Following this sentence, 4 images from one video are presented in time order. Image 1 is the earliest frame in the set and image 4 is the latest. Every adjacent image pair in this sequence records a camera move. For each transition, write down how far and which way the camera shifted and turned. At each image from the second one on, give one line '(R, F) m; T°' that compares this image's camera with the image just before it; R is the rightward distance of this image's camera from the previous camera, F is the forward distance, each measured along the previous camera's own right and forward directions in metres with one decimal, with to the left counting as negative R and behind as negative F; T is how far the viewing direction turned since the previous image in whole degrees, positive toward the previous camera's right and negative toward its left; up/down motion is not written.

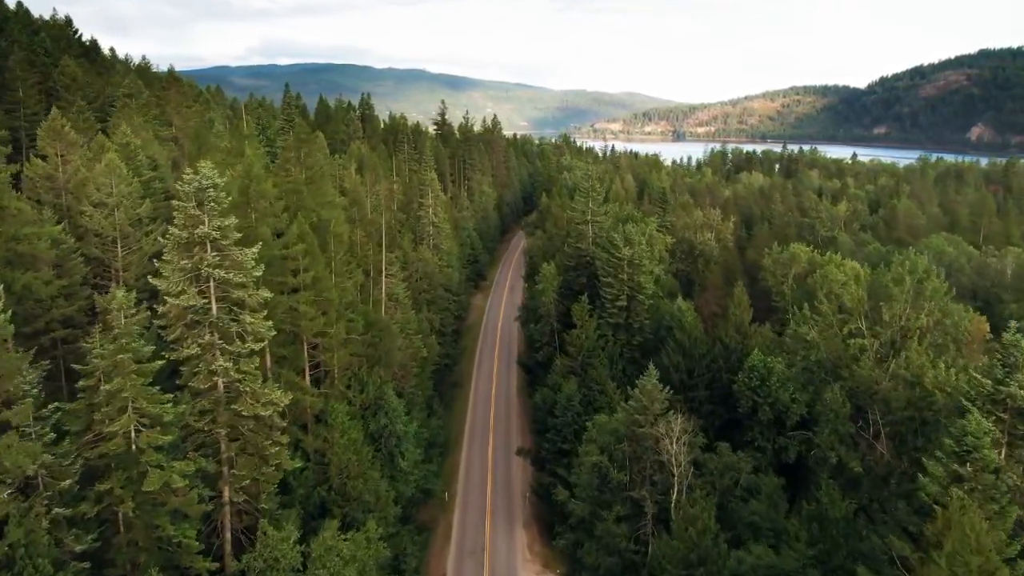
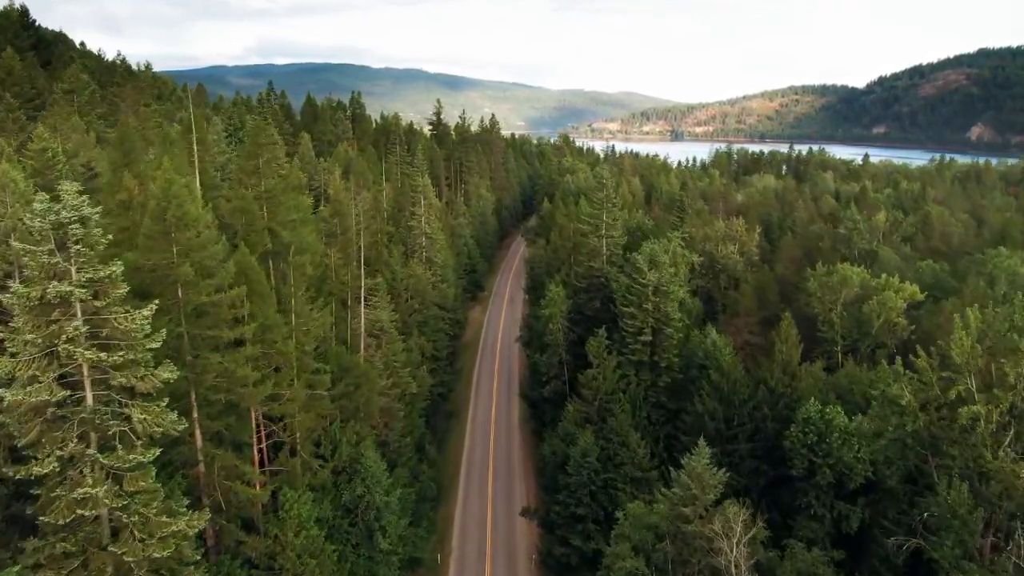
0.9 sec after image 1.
(-0.4, +8.3) m; 0°
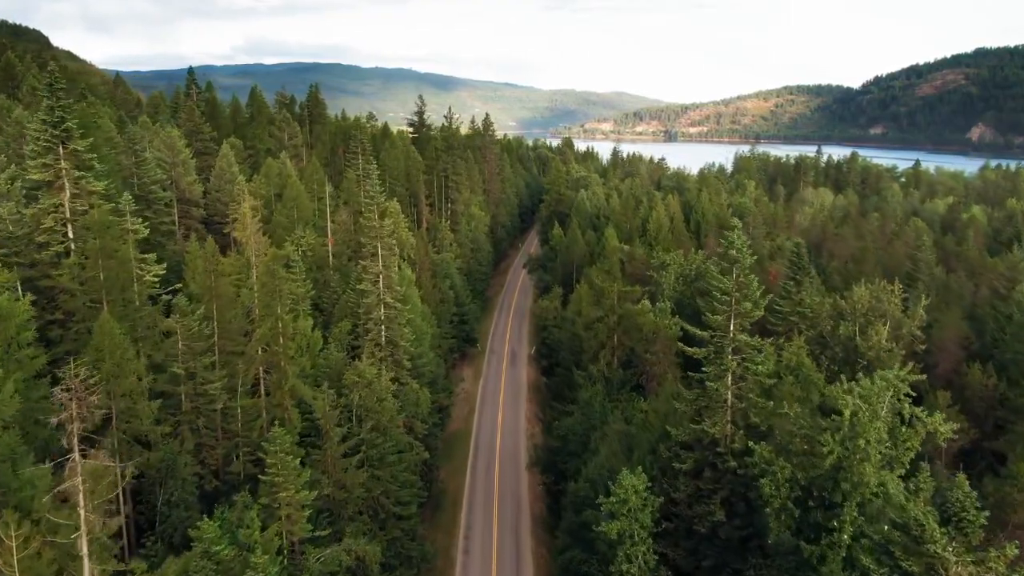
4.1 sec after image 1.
(-1.4, +29.2) m; +1°
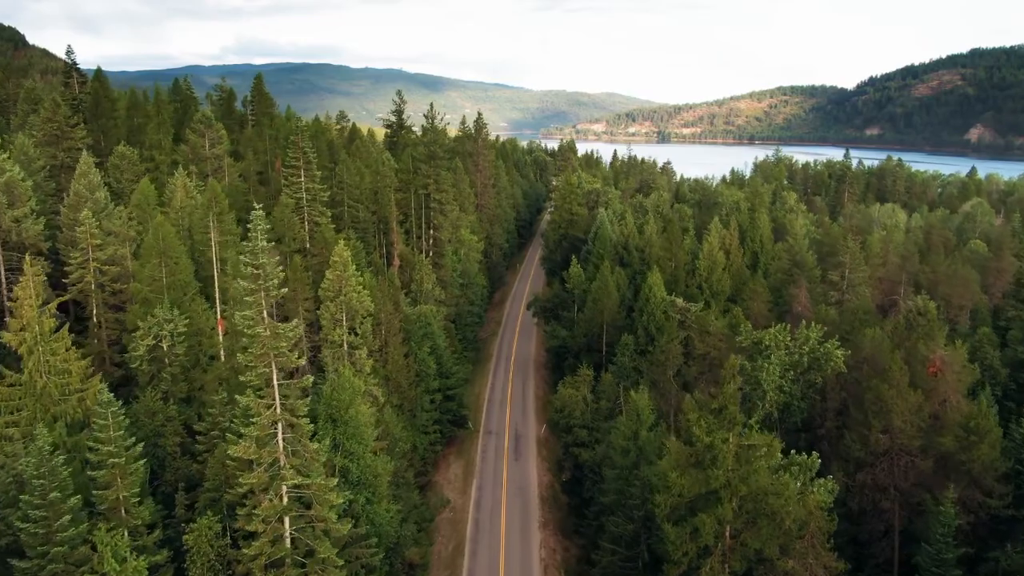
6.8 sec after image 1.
(-1.2, +24.4) m; +1°
